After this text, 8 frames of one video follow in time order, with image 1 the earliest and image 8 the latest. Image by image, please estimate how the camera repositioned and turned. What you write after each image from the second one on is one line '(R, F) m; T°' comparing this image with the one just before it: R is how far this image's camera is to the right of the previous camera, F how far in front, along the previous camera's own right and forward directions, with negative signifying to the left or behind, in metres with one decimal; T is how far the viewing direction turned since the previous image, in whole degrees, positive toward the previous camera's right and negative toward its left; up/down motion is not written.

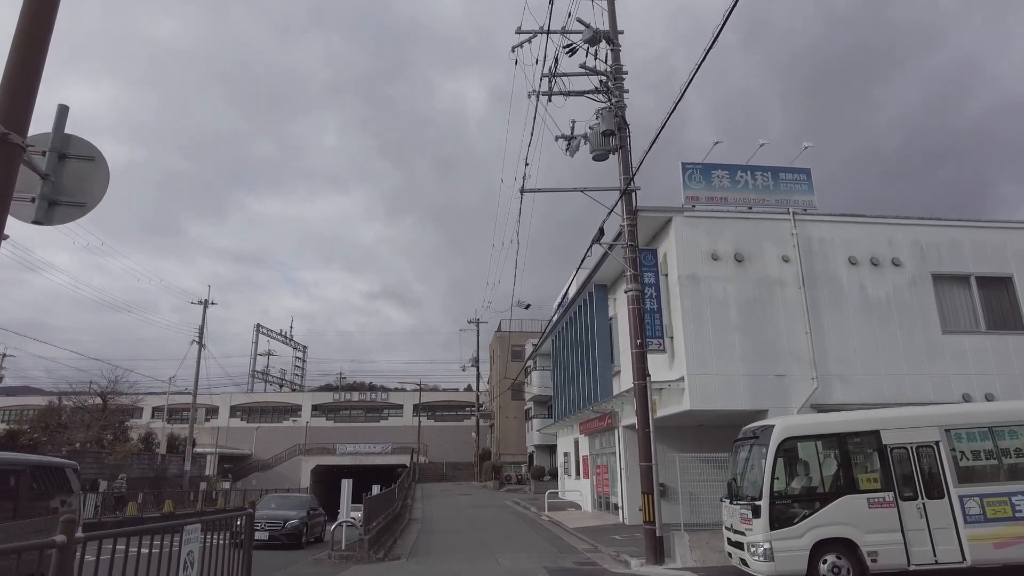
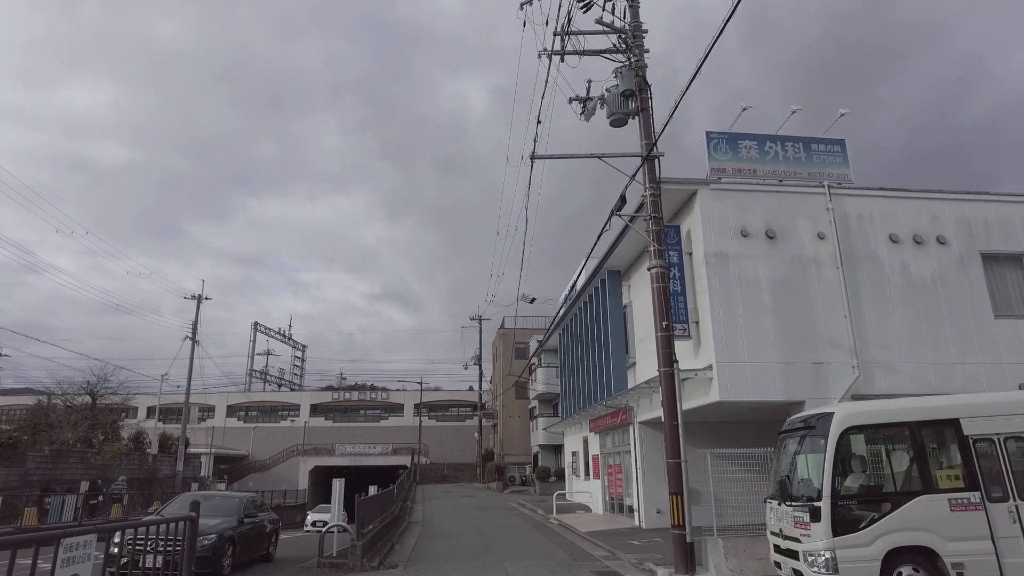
(-0.1, +1.3) m; 0°
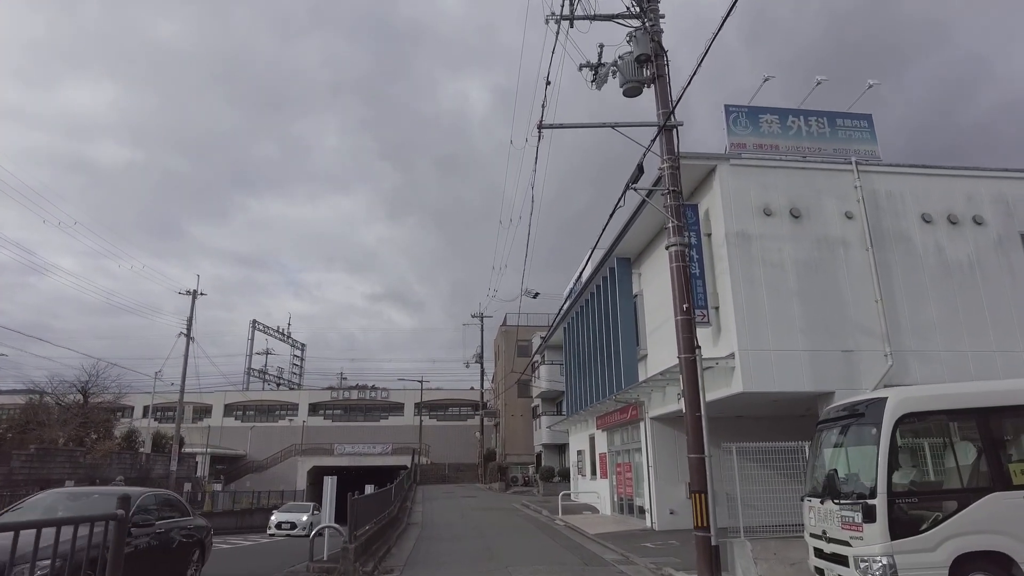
(-0.1, +0.9) m; 0°
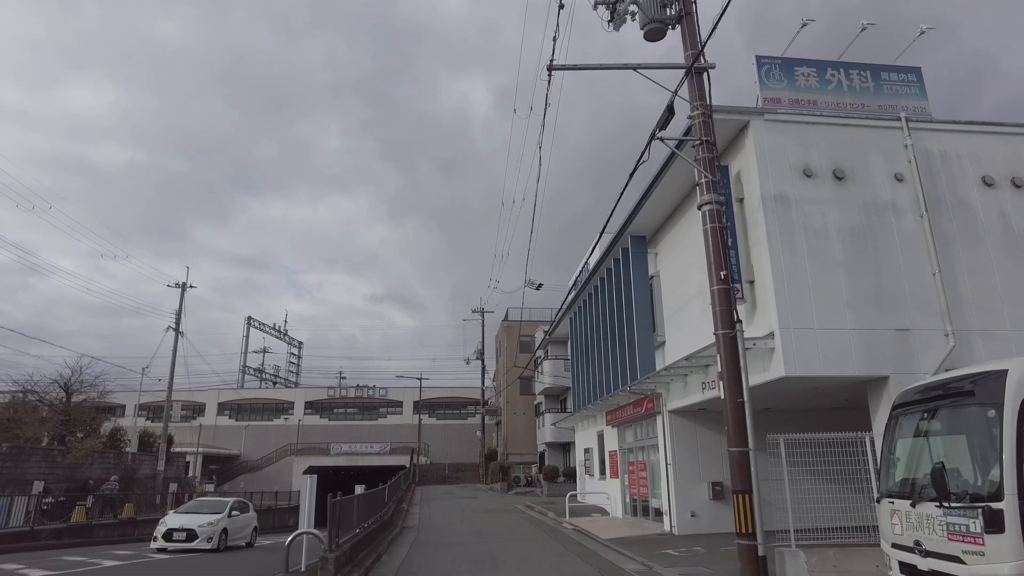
(-0.1, +1.5) m; 0°
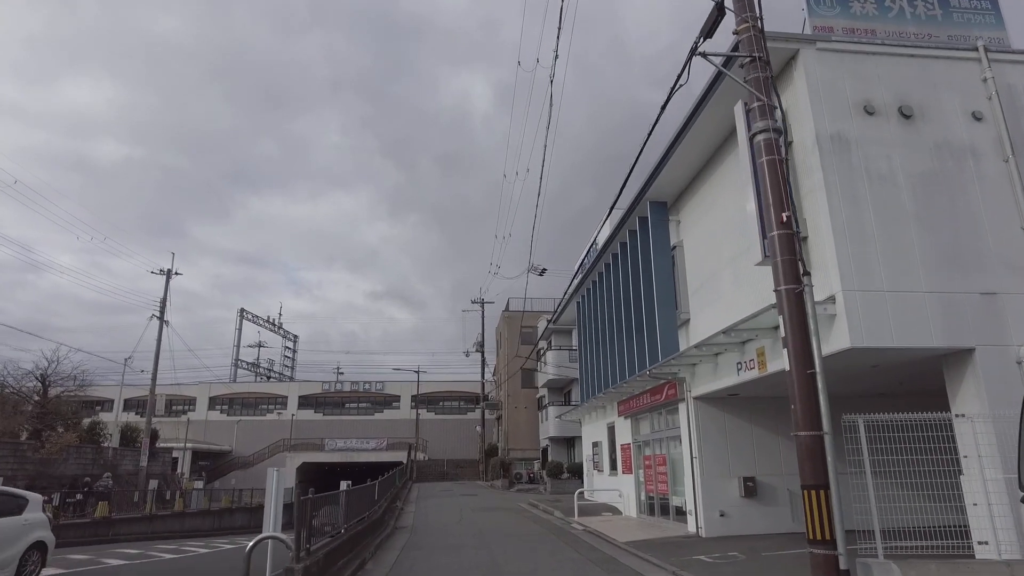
(-0.1, +1.7) m; 0°
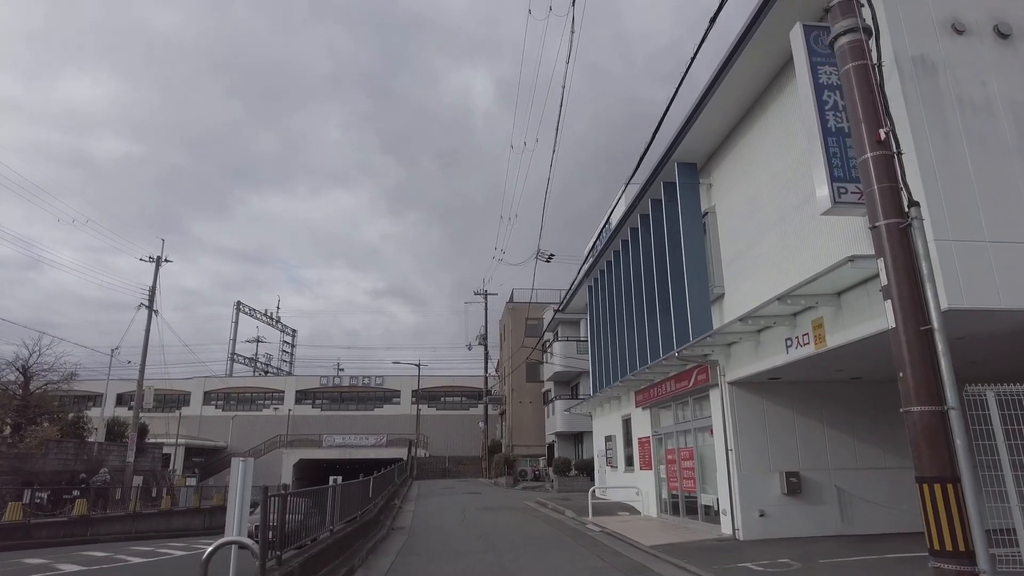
(-0.2, +1.5) m; 0°
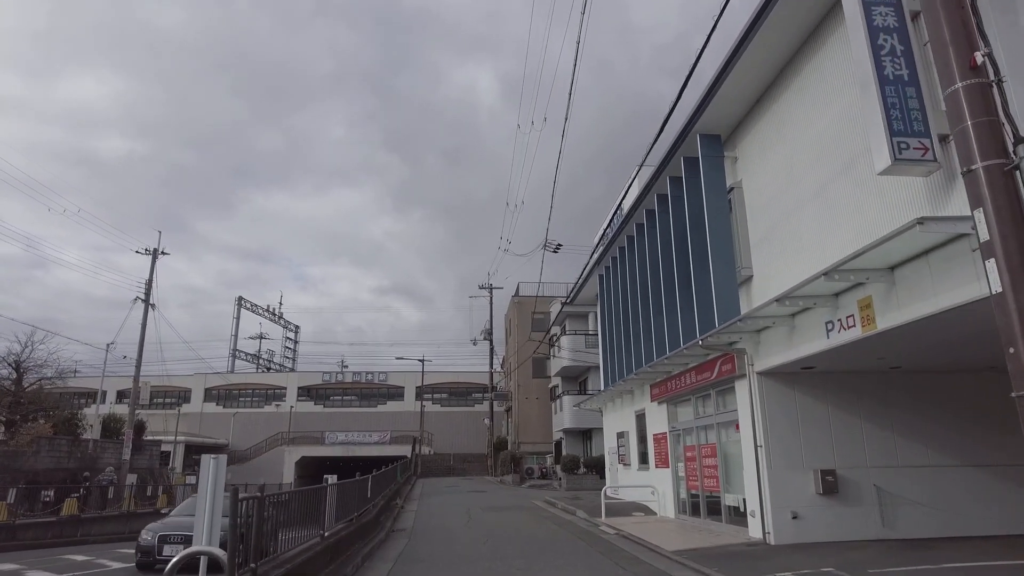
(-0.1, +1.0) m; 0°
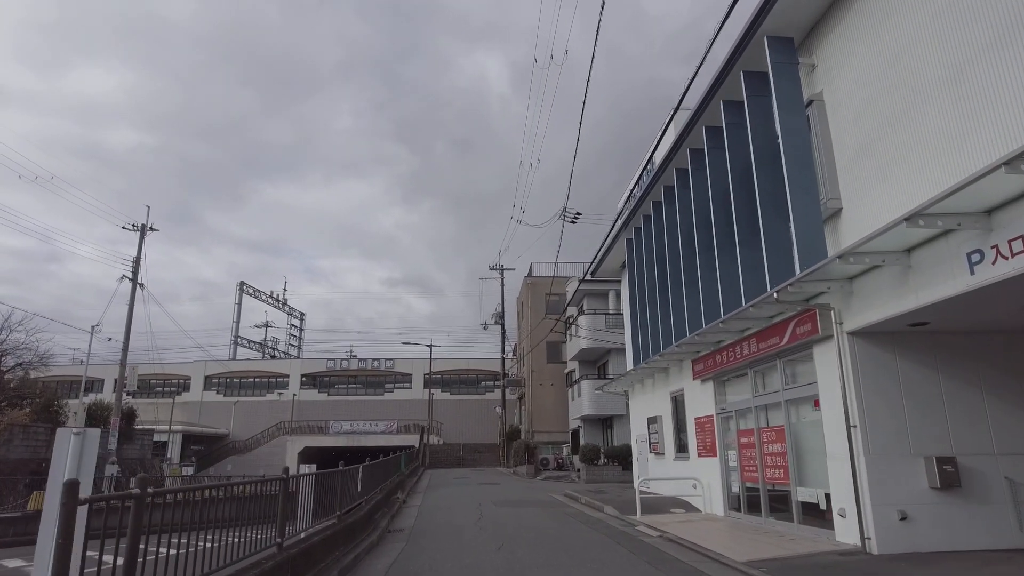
(-0.1, +2.3) m; -1°
